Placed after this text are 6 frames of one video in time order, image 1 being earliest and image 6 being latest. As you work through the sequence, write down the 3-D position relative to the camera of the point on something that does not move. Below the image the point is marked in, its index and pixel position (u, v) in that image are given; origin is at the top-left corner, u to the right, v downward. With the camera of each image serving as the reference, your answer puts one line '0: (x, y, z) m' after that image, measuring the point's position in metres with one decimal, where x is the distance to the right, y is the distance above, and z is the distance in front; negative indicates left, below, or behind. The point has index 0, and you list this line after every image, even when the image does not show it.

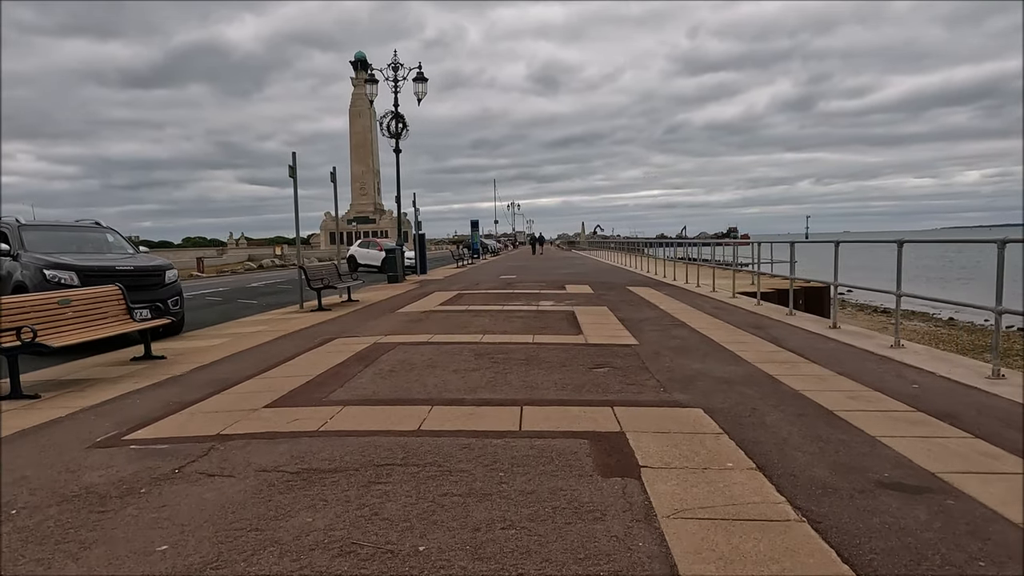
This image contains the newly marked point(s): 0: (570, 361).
0: (+0.7, -0.8, +7.5) m
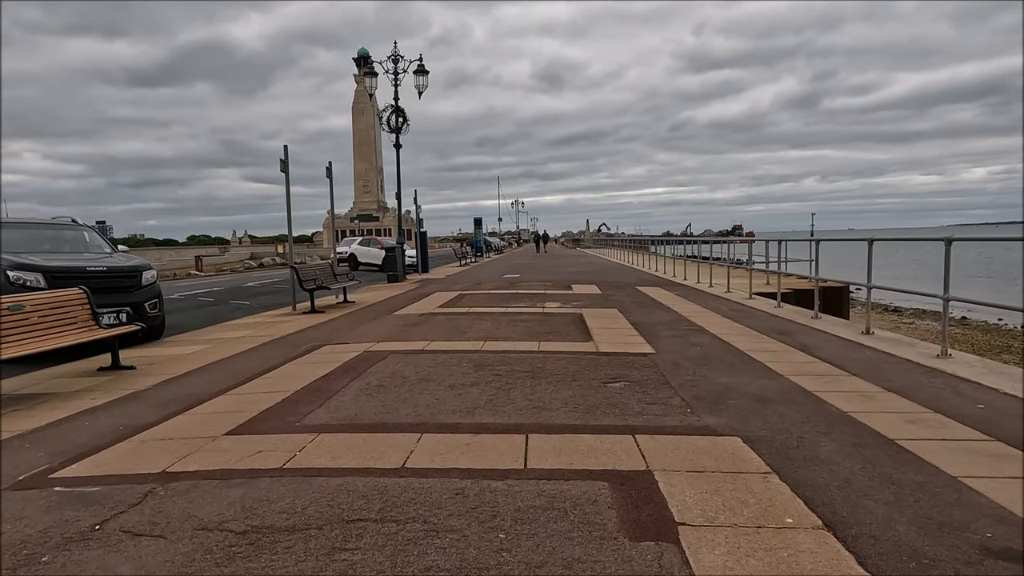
0: (+0.7, -0.9, +6.6) m
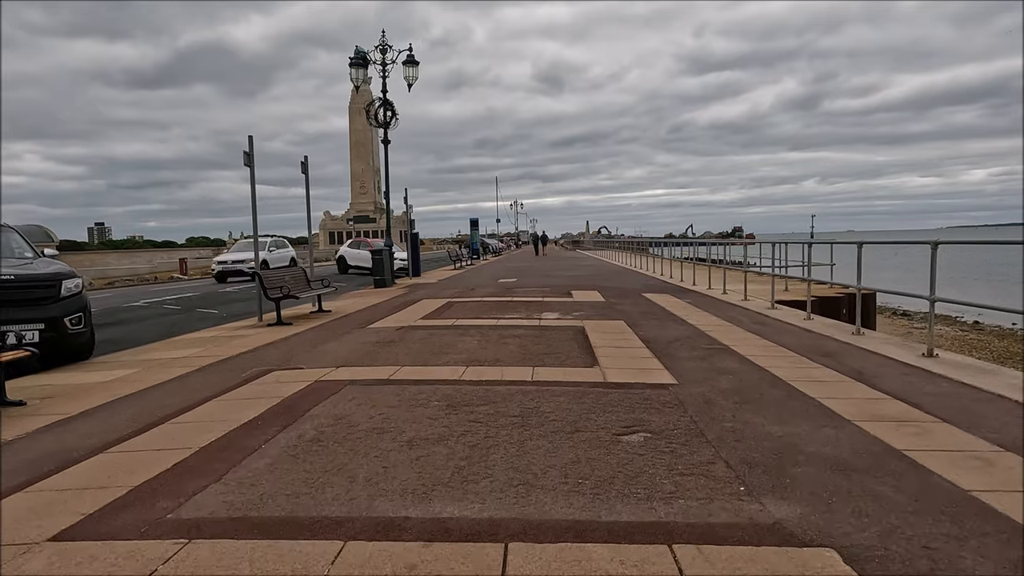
0: (+0.6, -1.0, +5.0) m
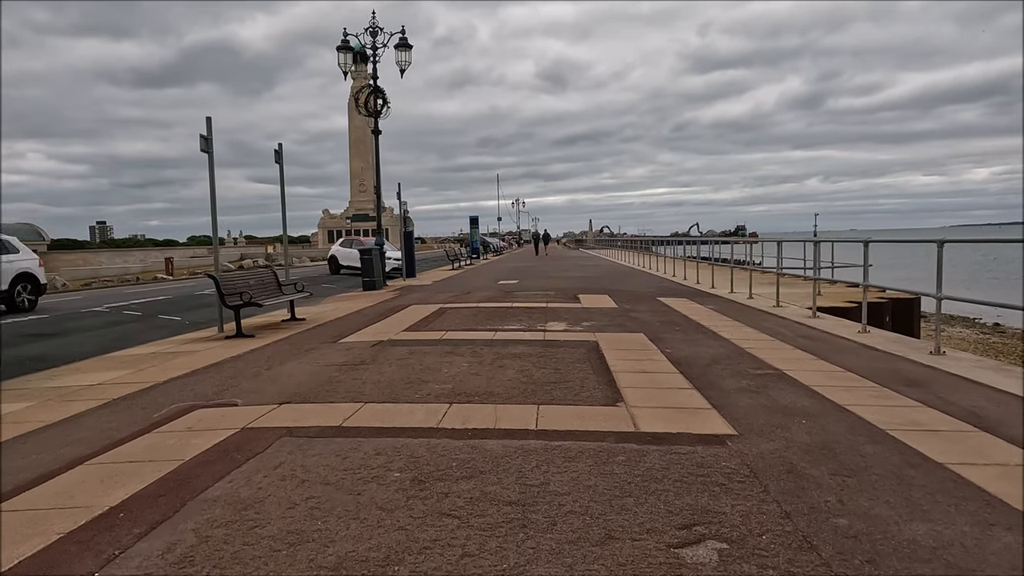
0: (+0.5, -1.1, +3.3) m
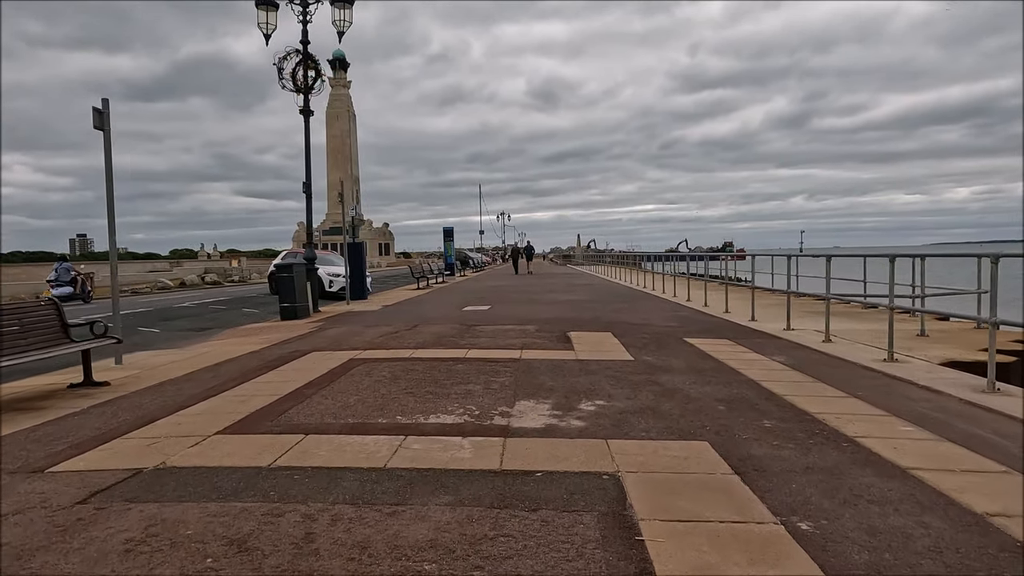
0: (+0.1, -1.4, -1.8) m
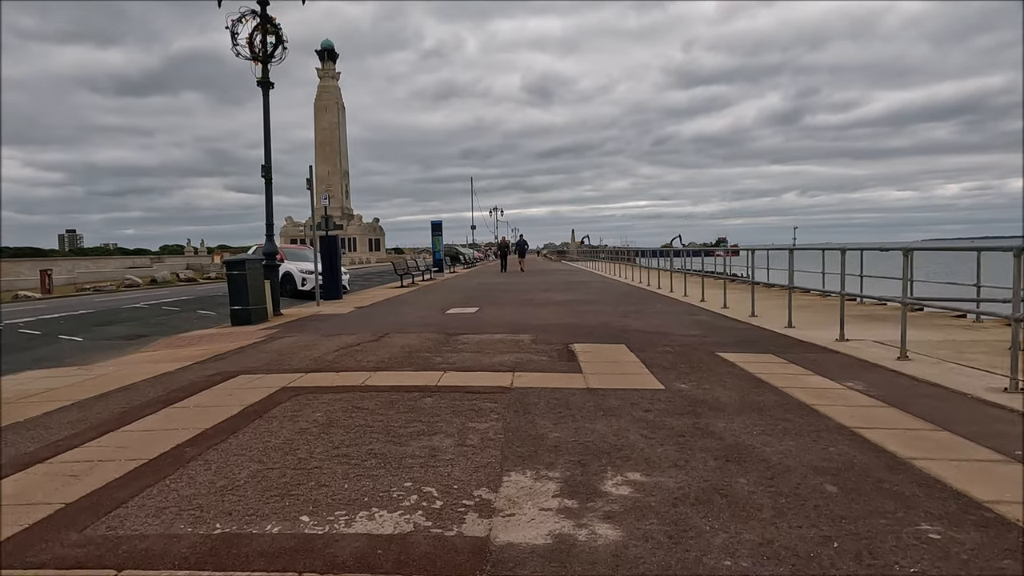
0: (+0.1, -1.5, -4.1) m
